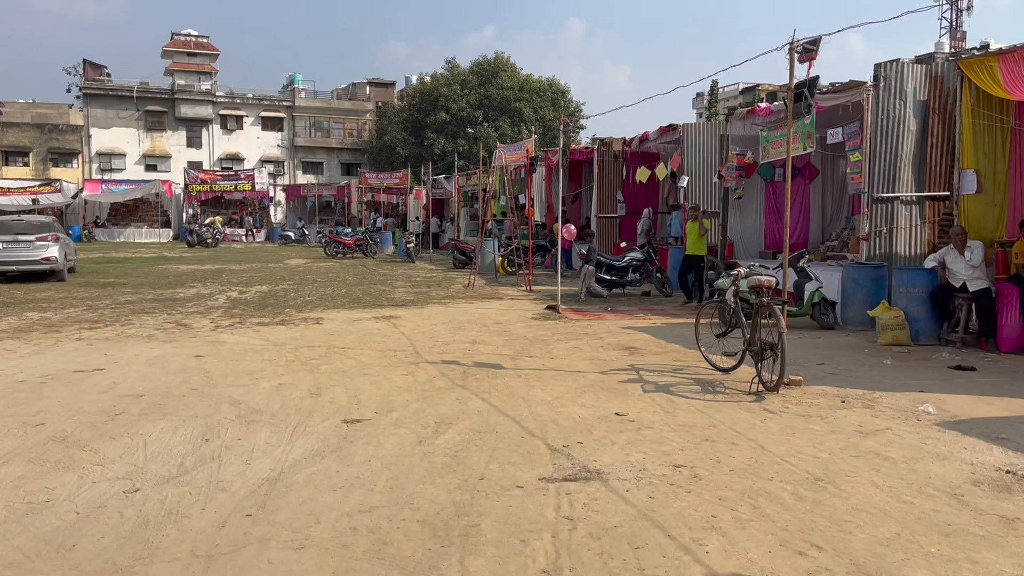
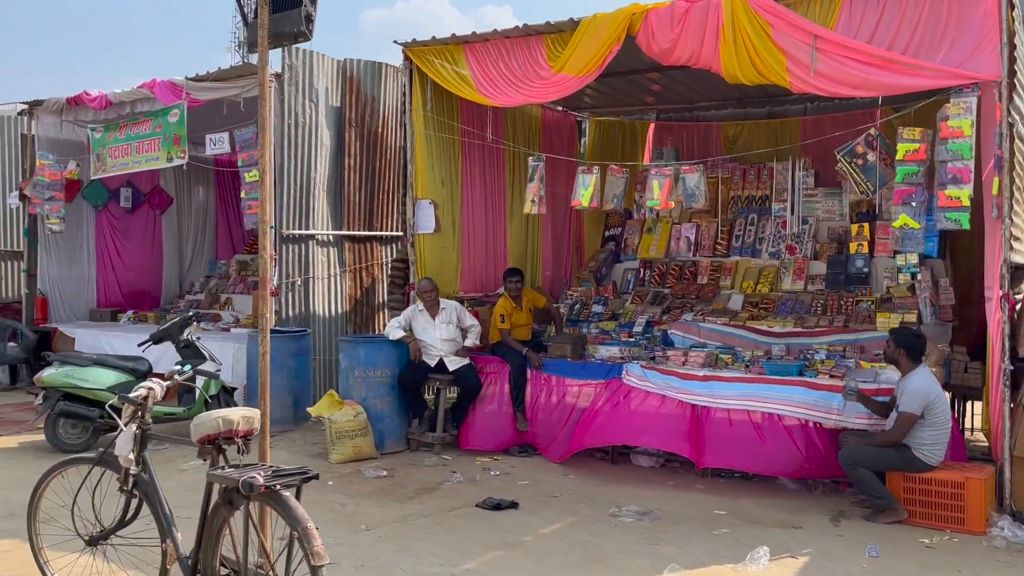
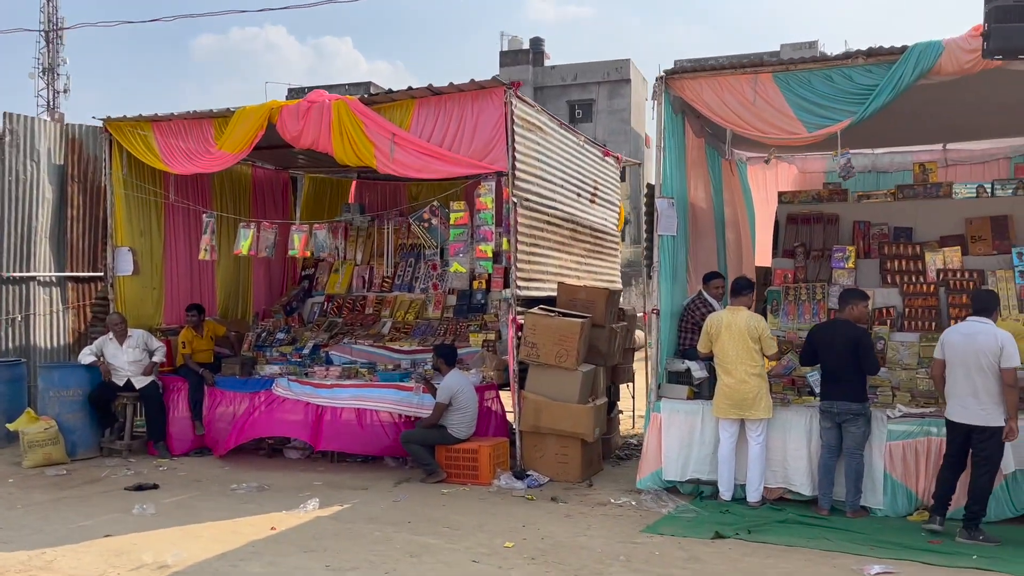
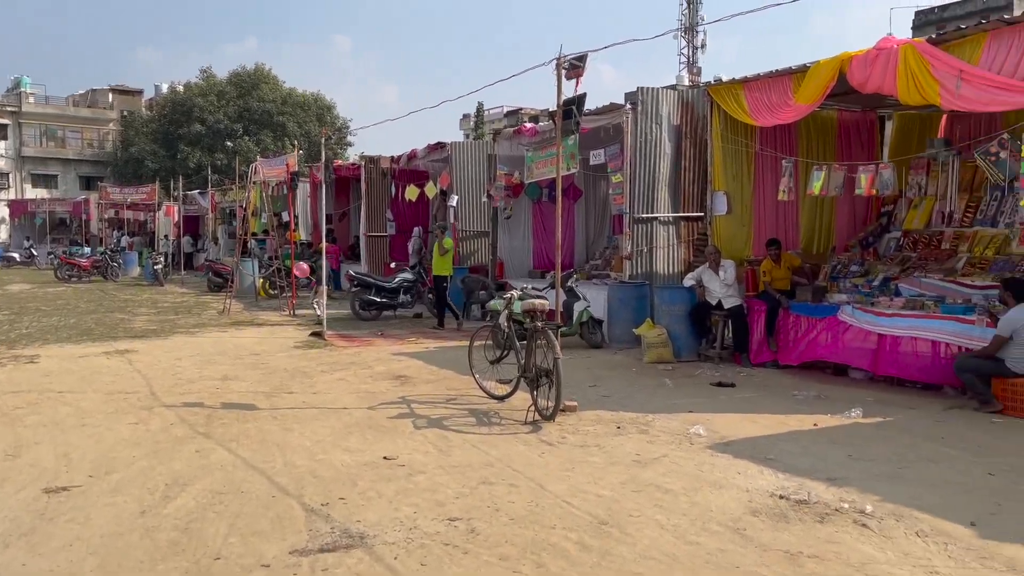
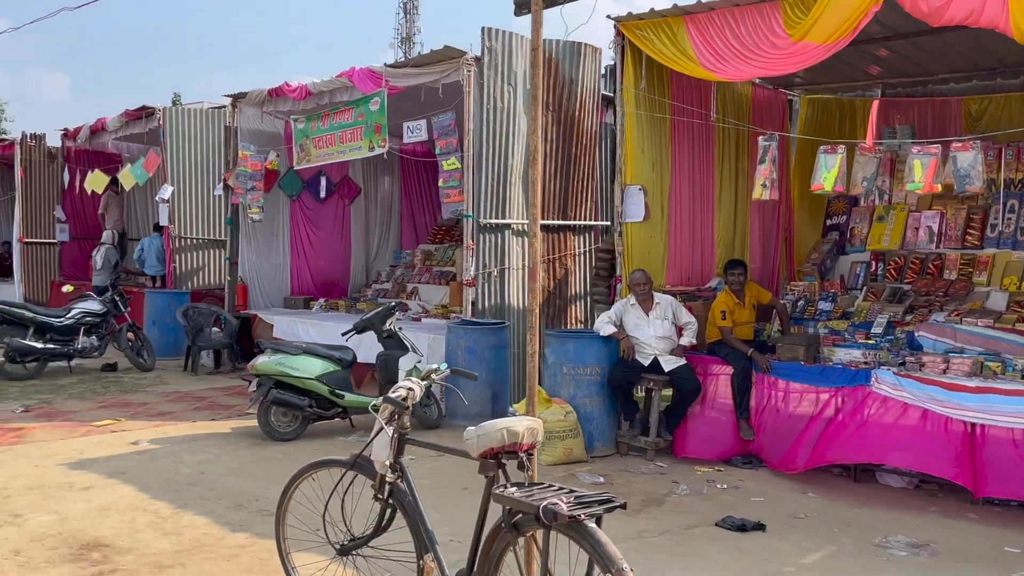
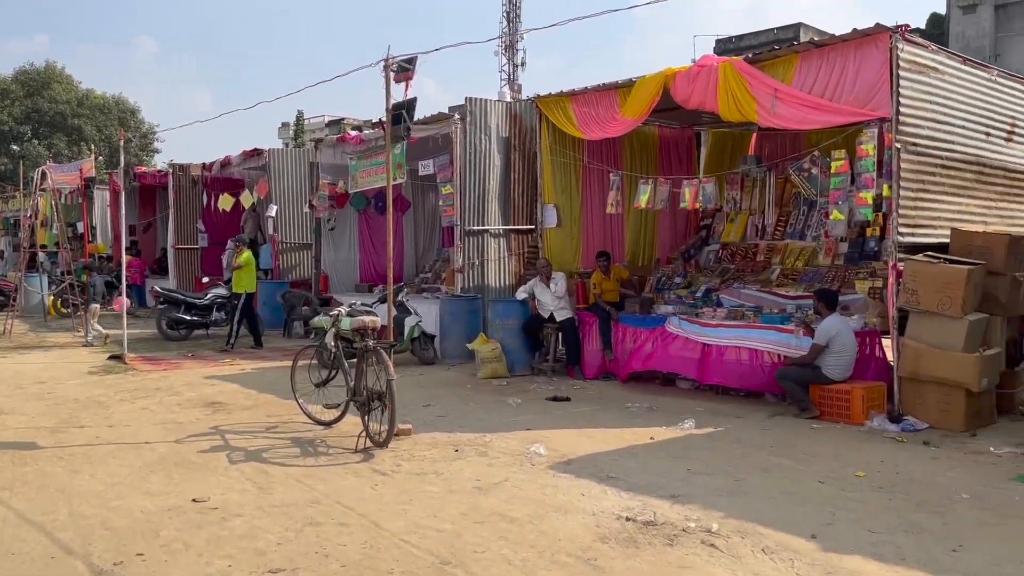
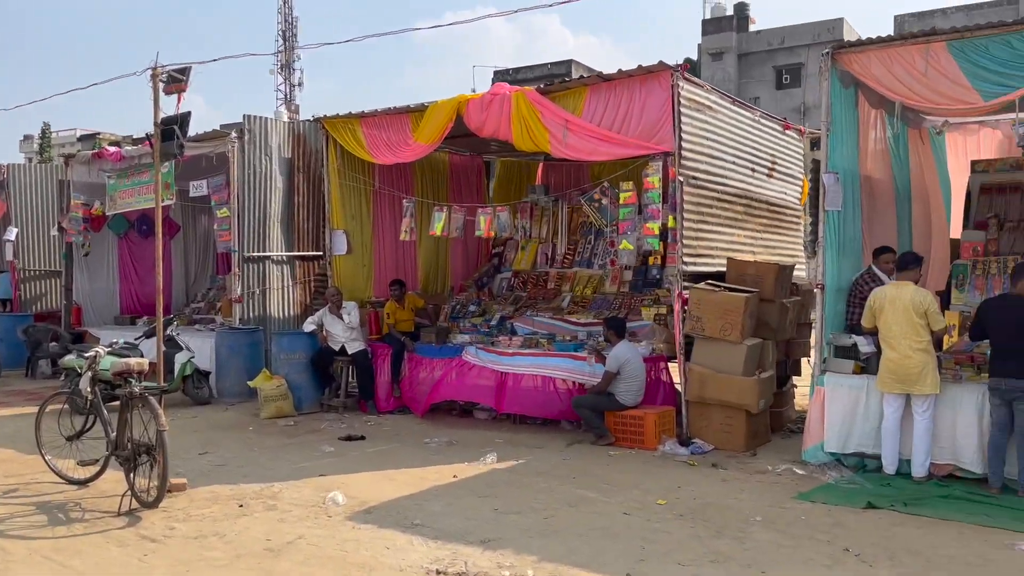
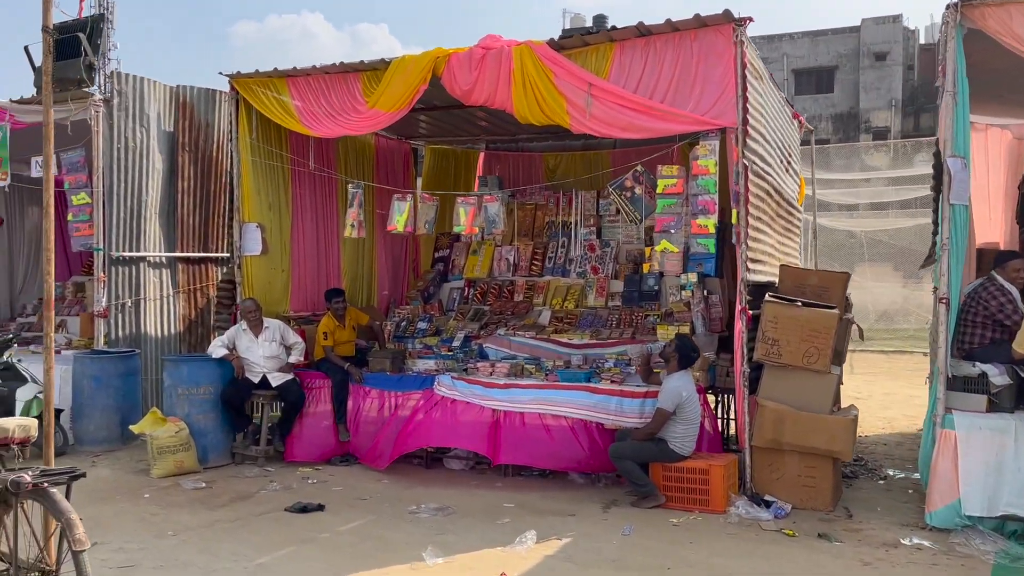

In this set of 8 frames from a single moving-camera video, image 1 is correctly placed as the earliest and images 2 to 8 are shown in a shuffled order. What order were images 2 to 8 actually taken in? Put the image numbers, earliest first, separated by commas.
4, 6, 7, 3, 8, 2, 5
